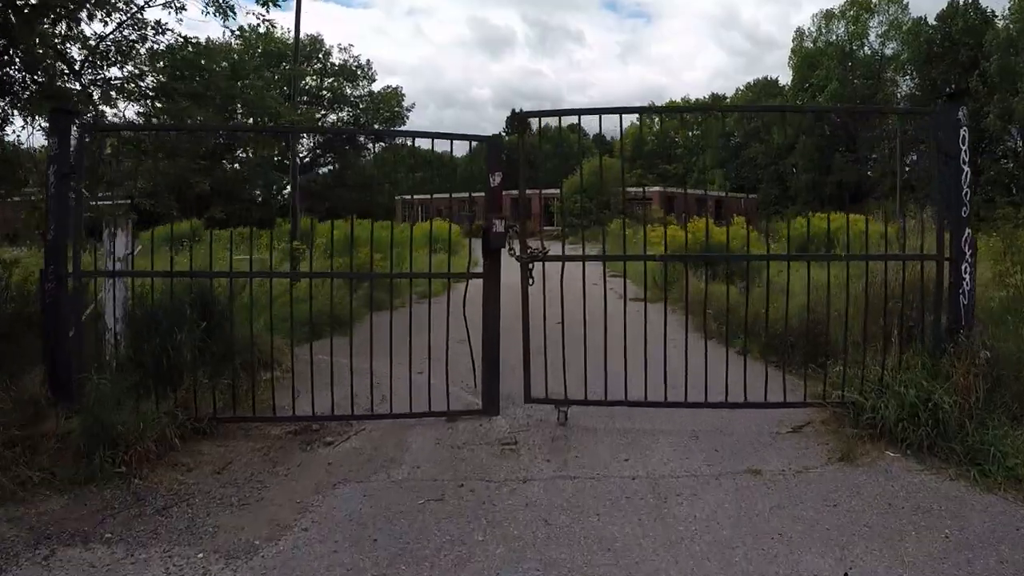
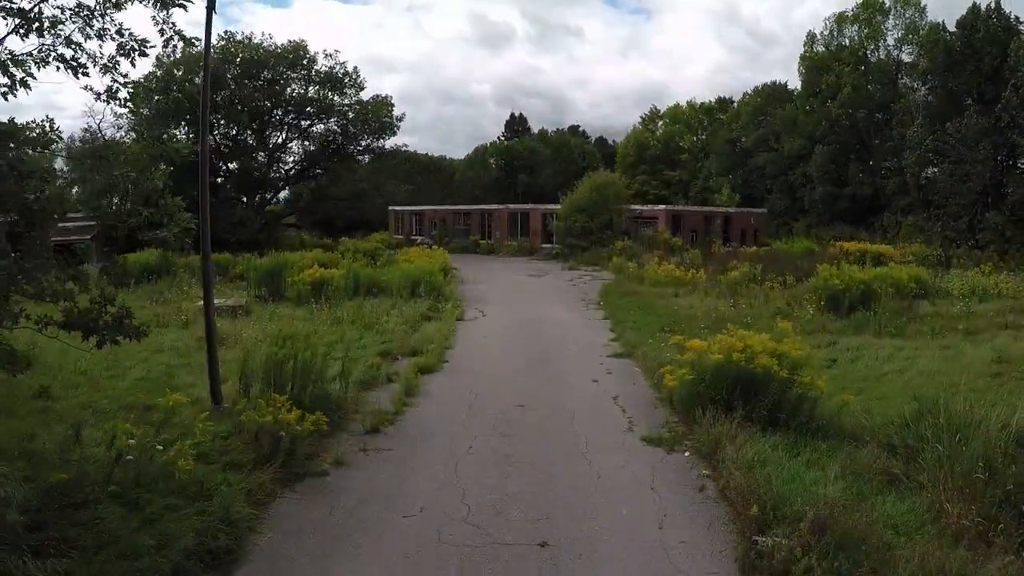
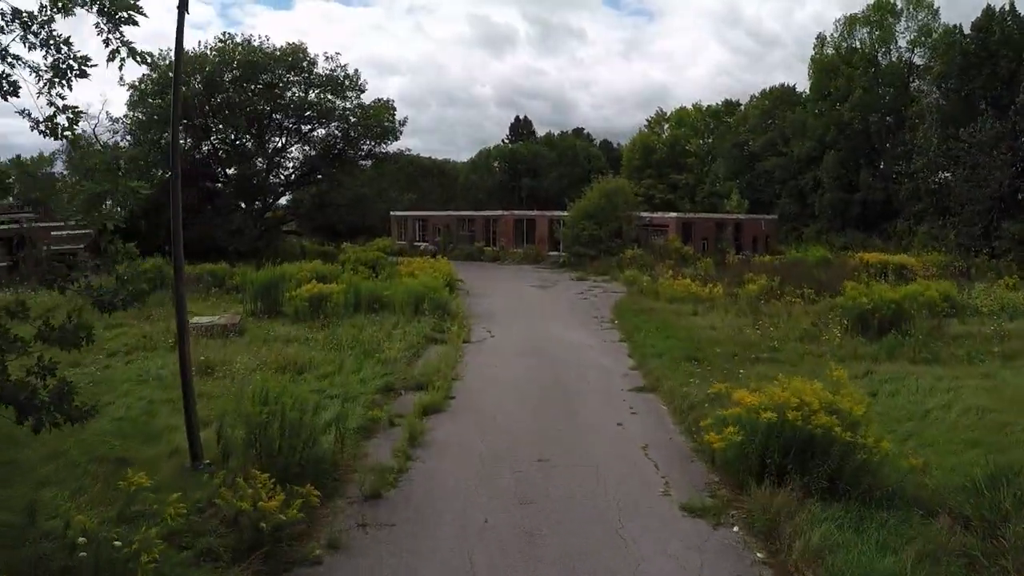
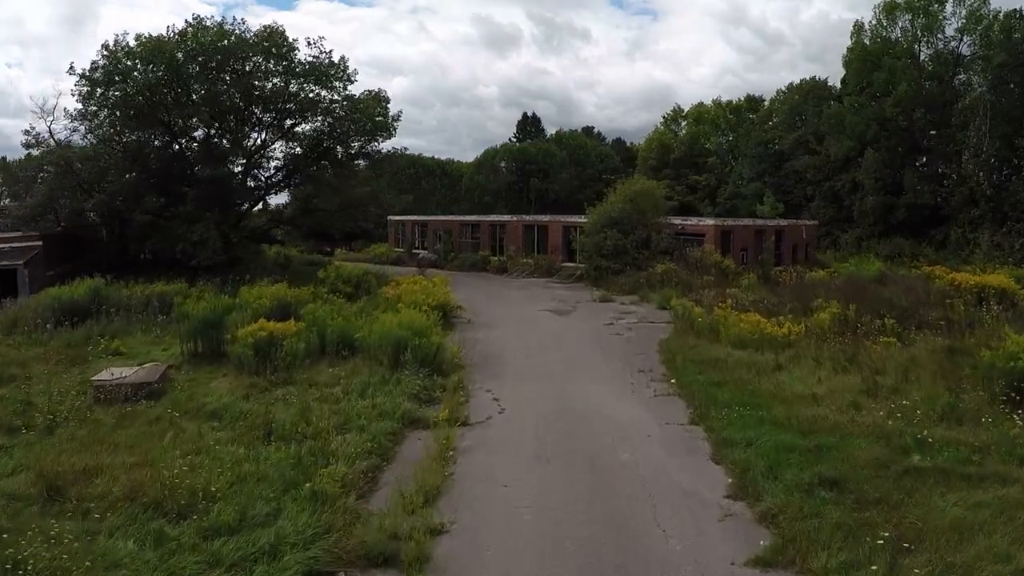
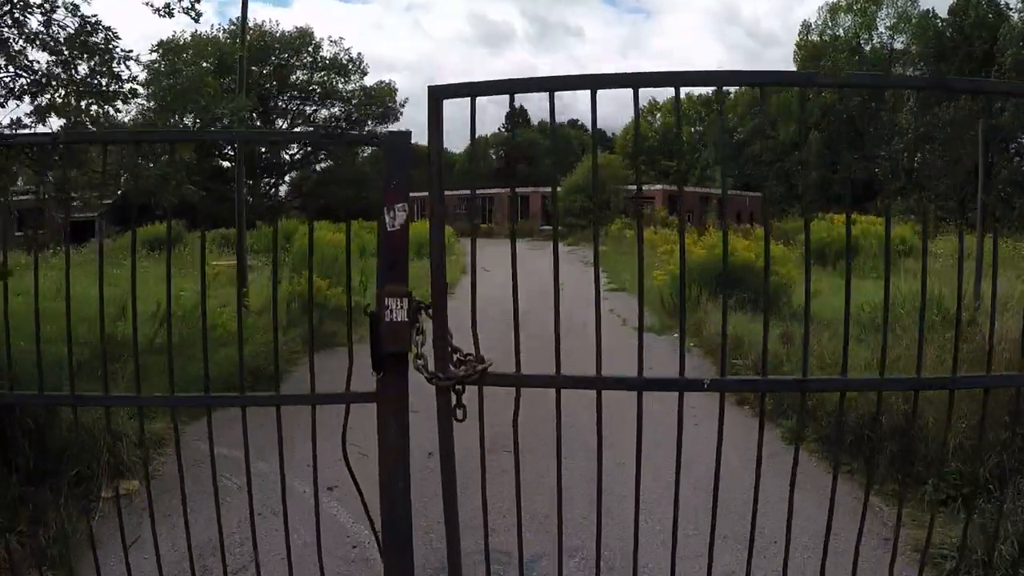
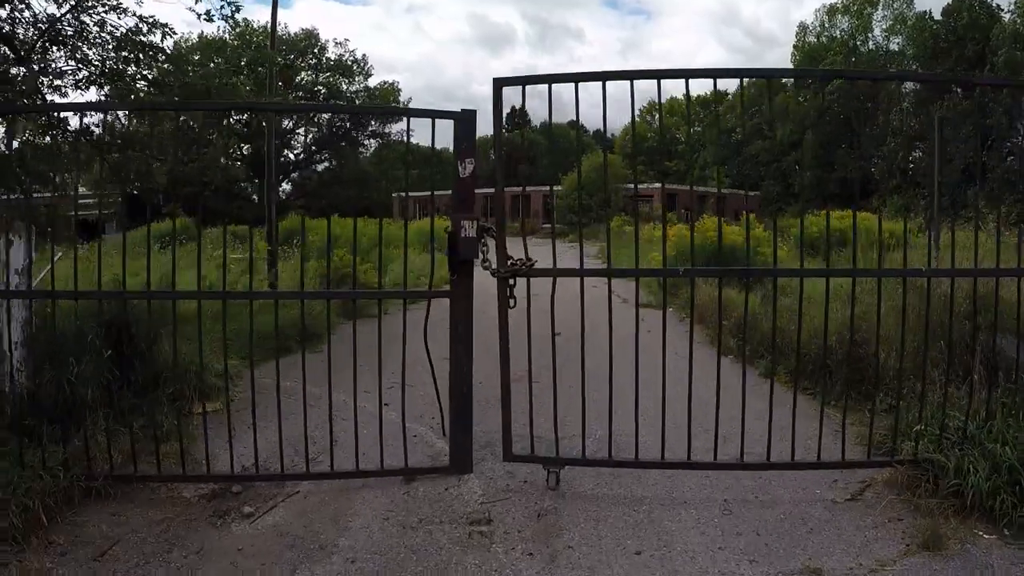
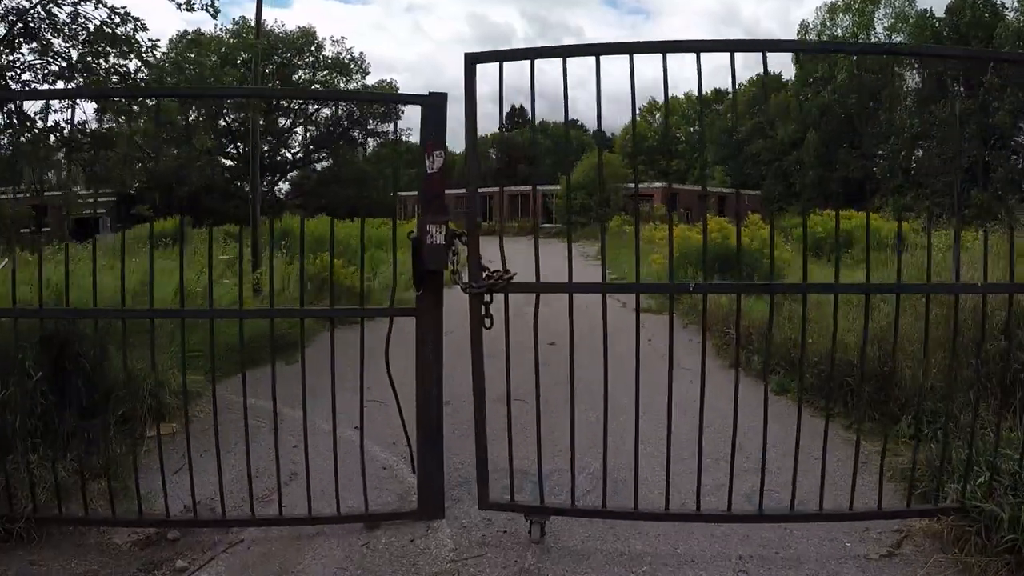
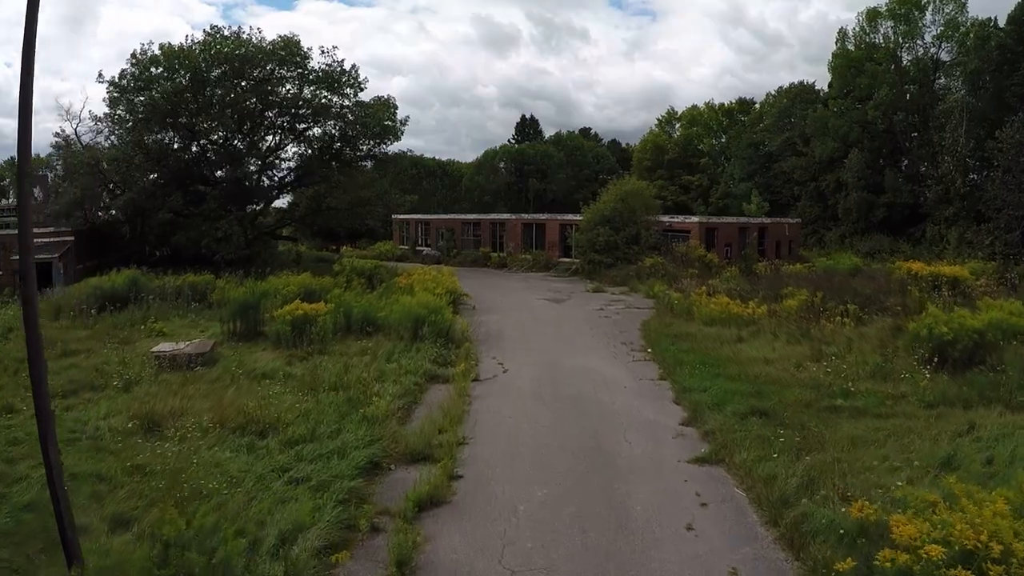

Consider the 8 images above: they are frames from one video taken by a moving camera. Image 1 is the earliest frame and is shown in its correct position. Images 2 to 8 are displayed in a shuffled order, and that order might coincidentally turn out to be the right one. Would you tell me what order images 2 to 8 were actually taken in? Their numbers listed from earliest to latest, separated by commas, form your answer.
6, 7, 5, 2, 3, 8, 4
